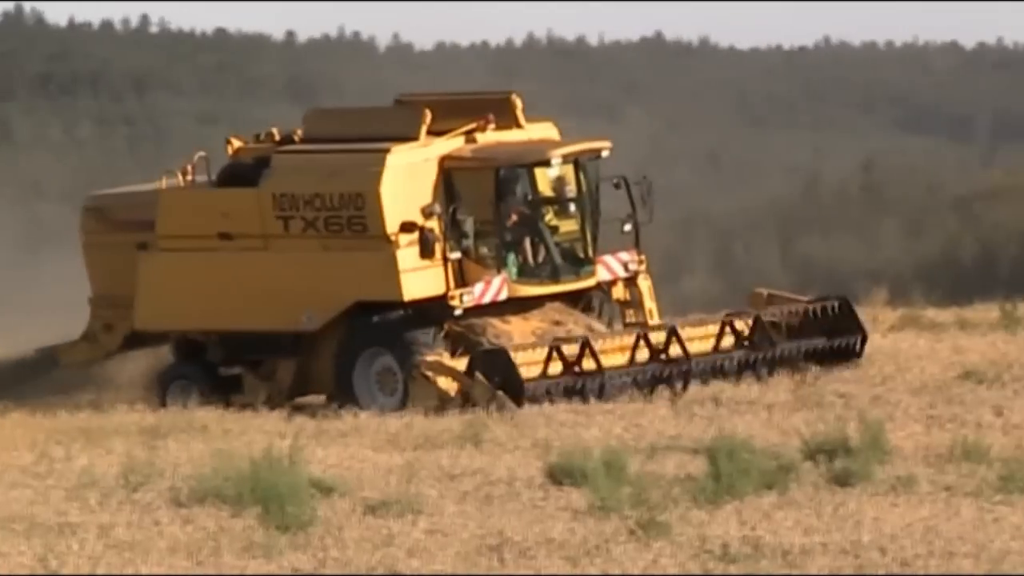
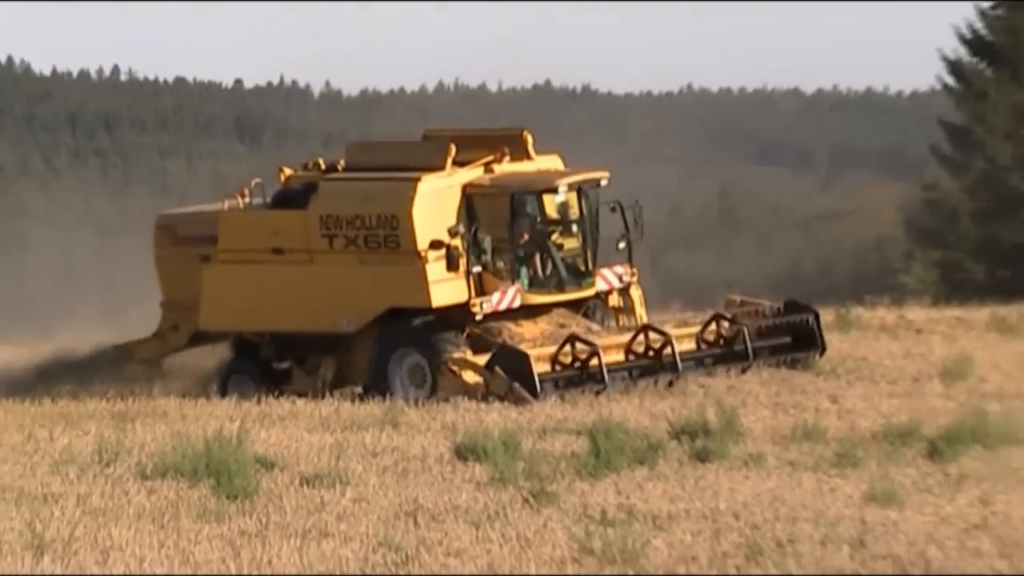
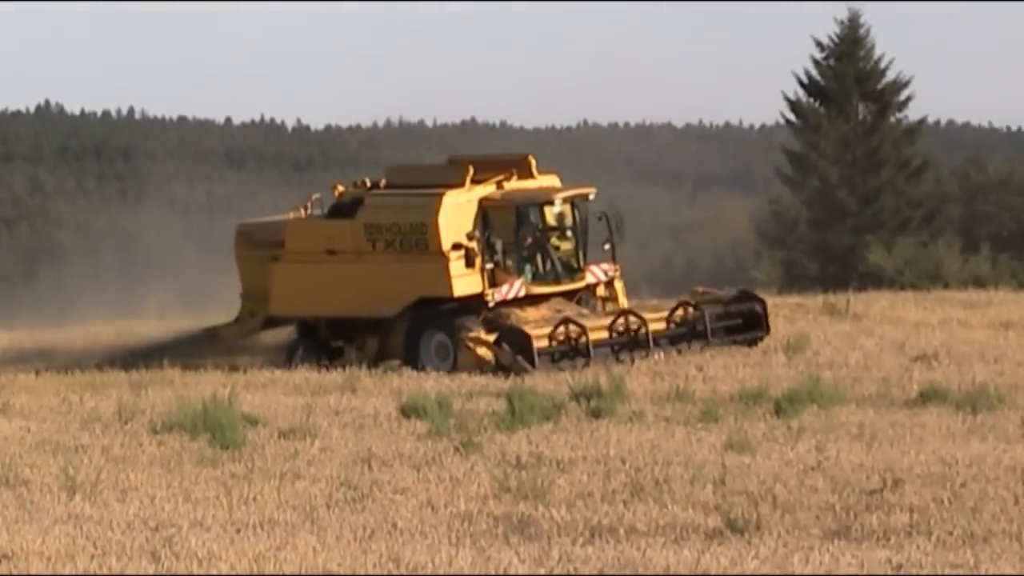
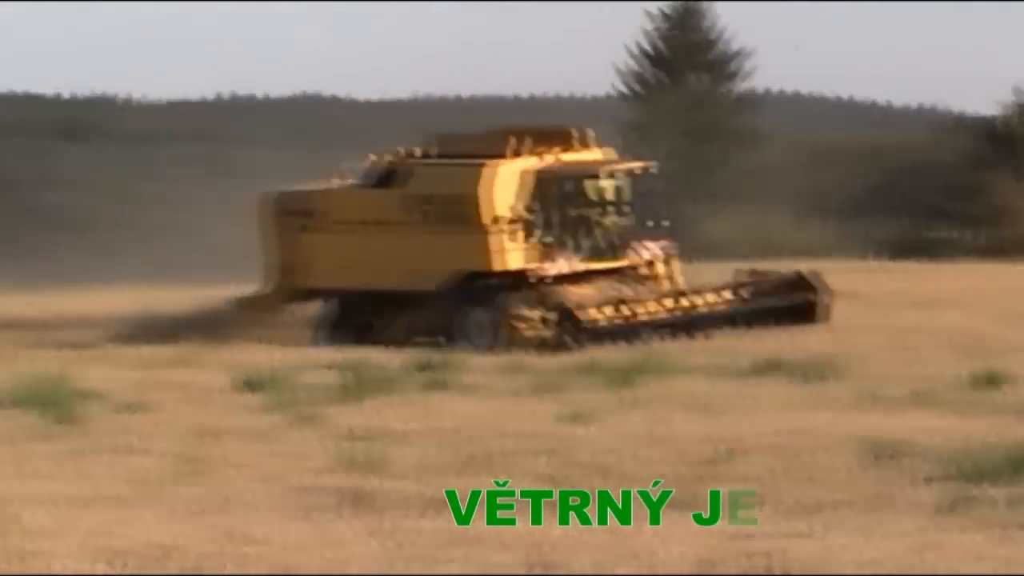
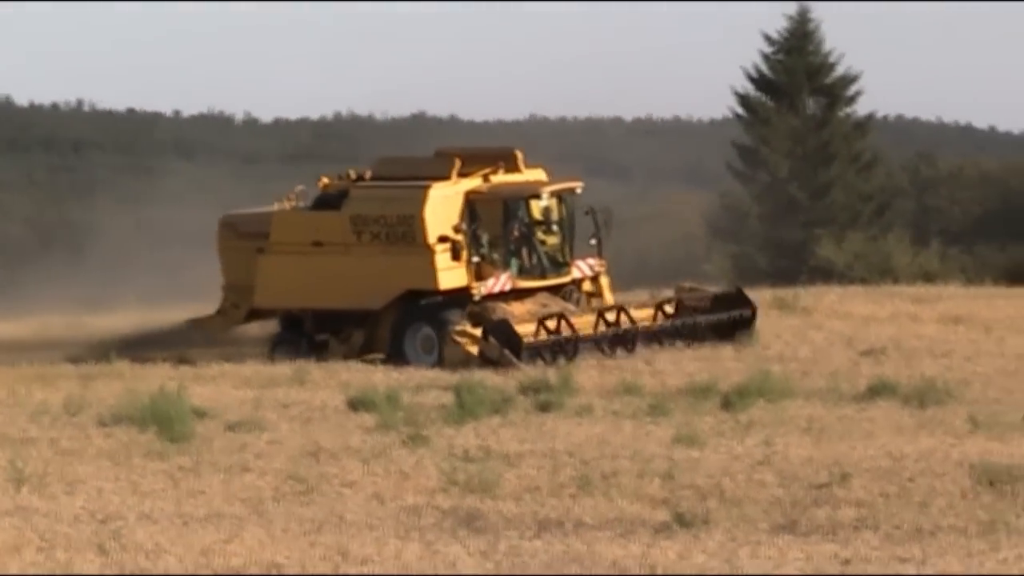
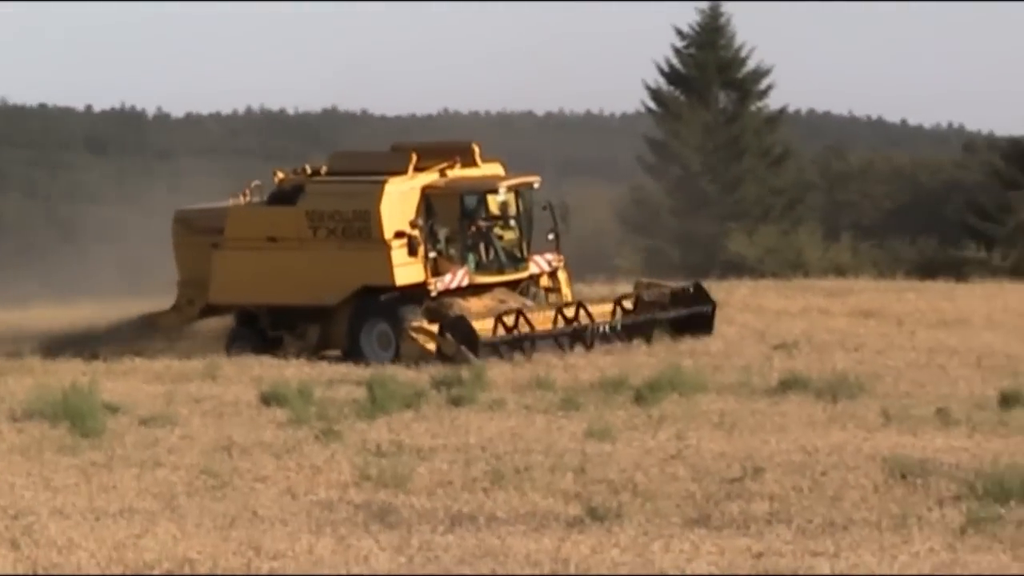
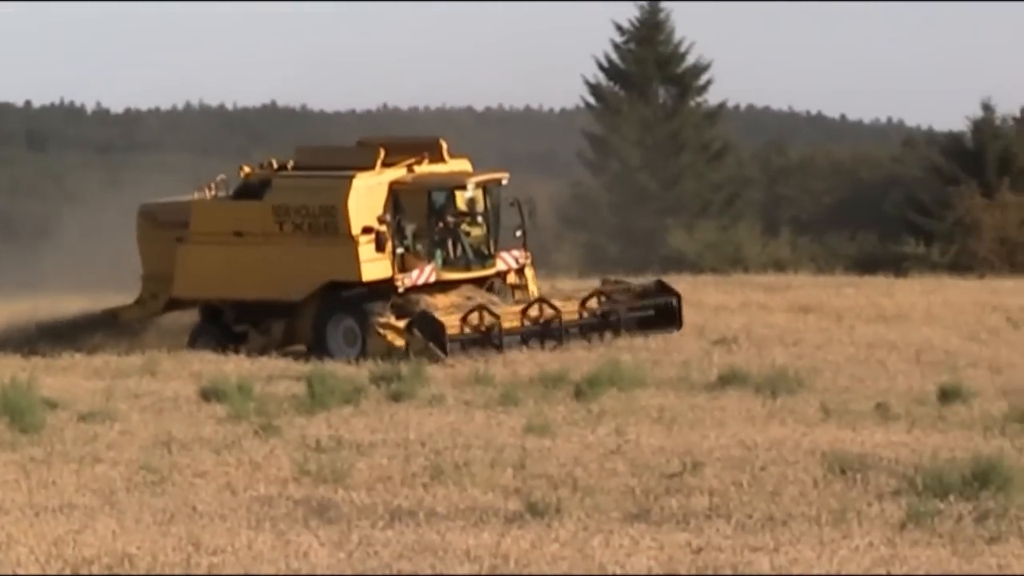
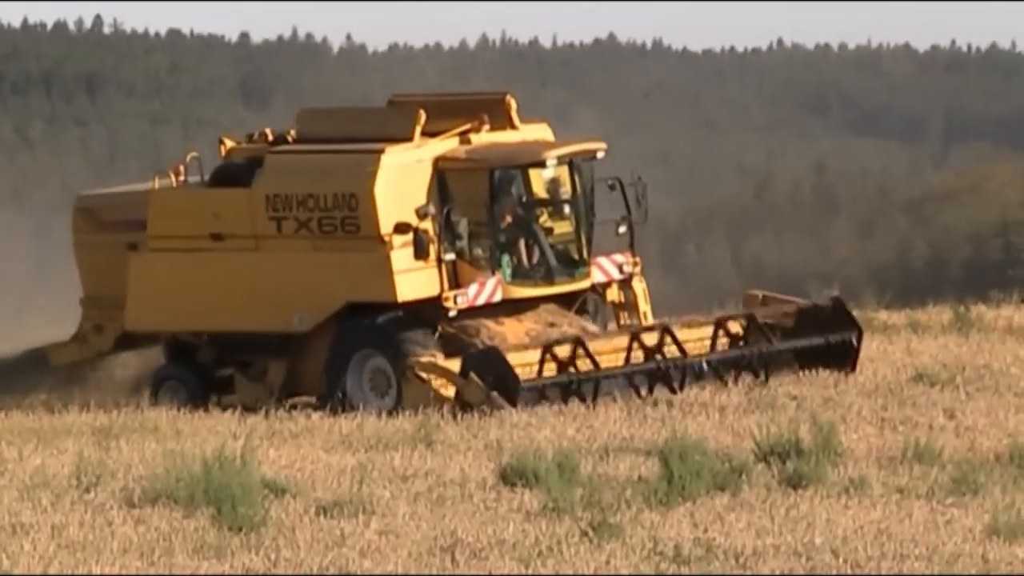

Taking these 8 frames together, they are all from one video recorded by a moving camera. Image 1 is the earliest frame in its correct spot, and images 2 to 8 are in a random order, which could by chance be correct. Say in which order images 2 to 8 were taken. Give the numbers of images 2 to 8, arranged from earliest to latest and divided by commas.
8, 2, 3, 5, 6, 7, 4
